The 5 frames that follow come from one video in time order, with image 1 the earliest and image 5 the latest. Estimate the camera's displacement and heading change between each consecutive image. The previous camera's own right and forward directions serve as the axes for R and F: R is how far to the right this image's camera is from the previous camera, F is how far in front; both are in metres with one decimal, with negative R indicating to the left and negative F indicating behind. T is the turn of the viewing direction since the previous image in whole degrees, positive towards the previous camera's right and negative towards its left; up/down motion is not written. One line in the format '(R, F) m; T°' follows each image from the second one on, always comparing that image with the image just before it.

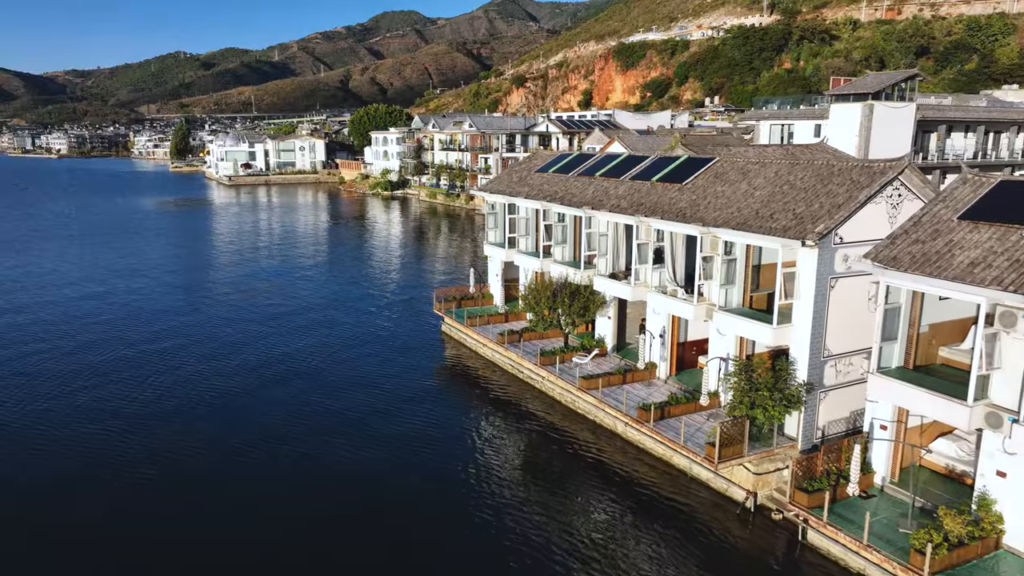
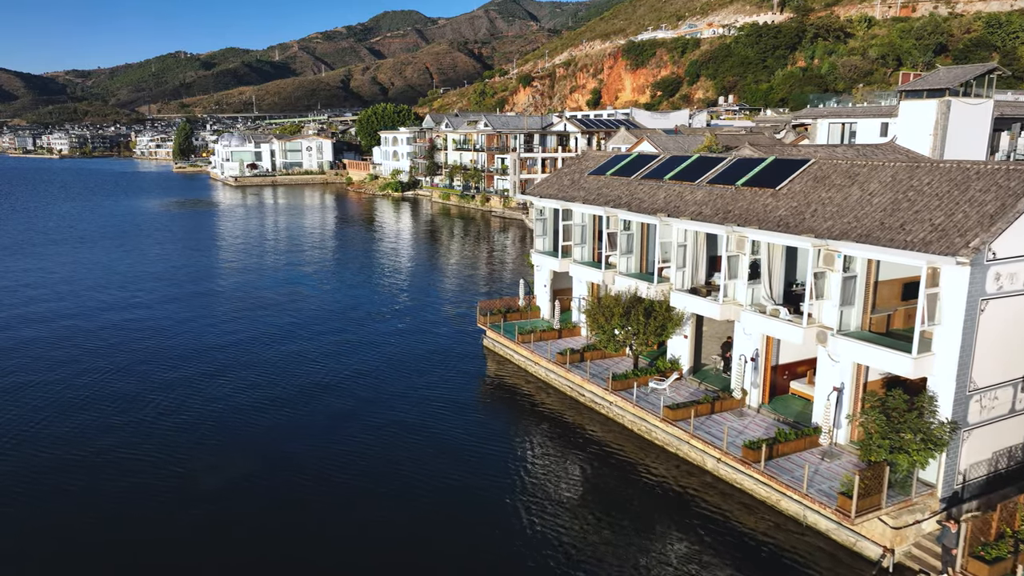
(-3.3, +2.9) m; 0°
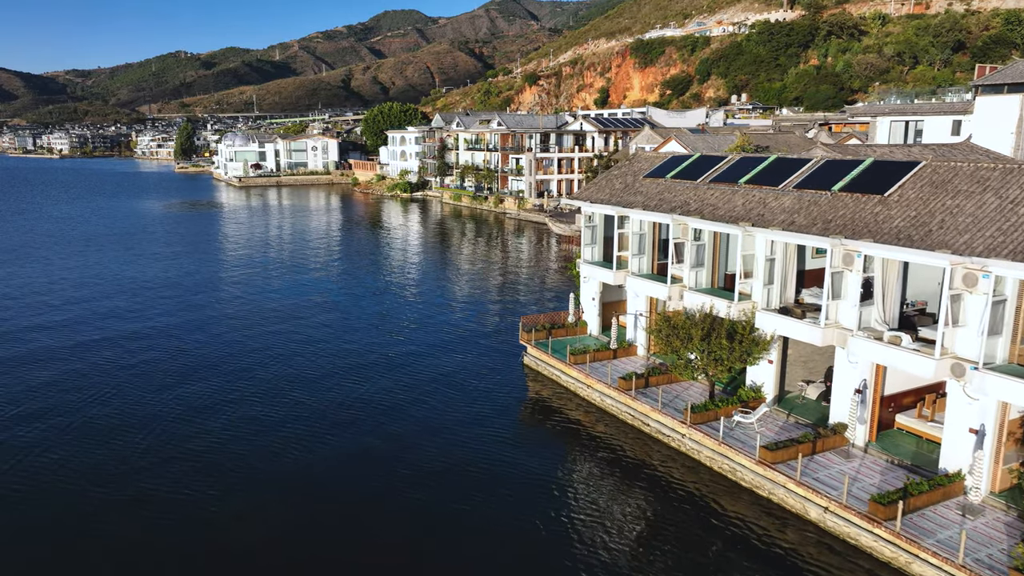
(-2.7, +3.1) m; 0°
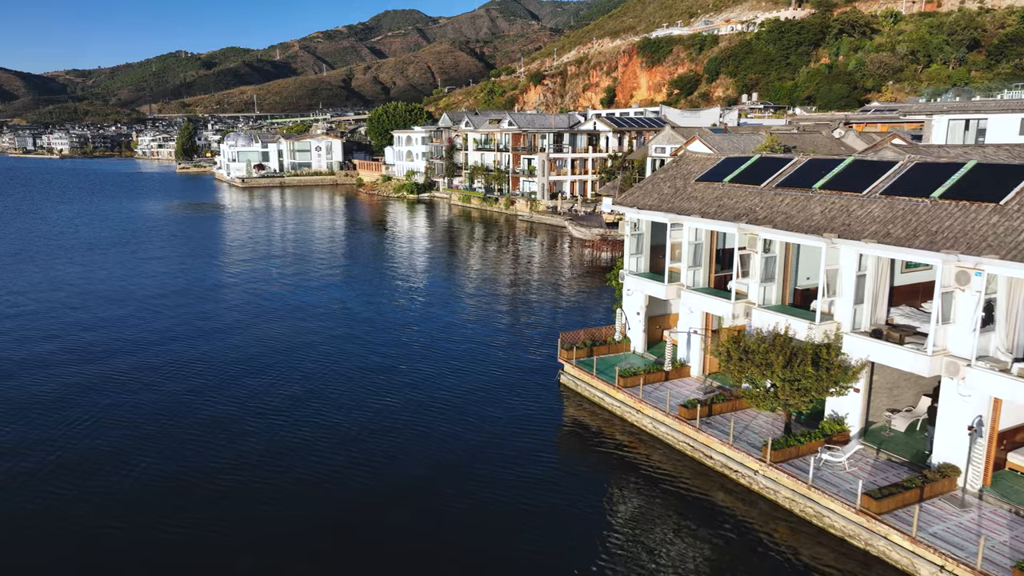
(-2.1, +2.7) m; 0°
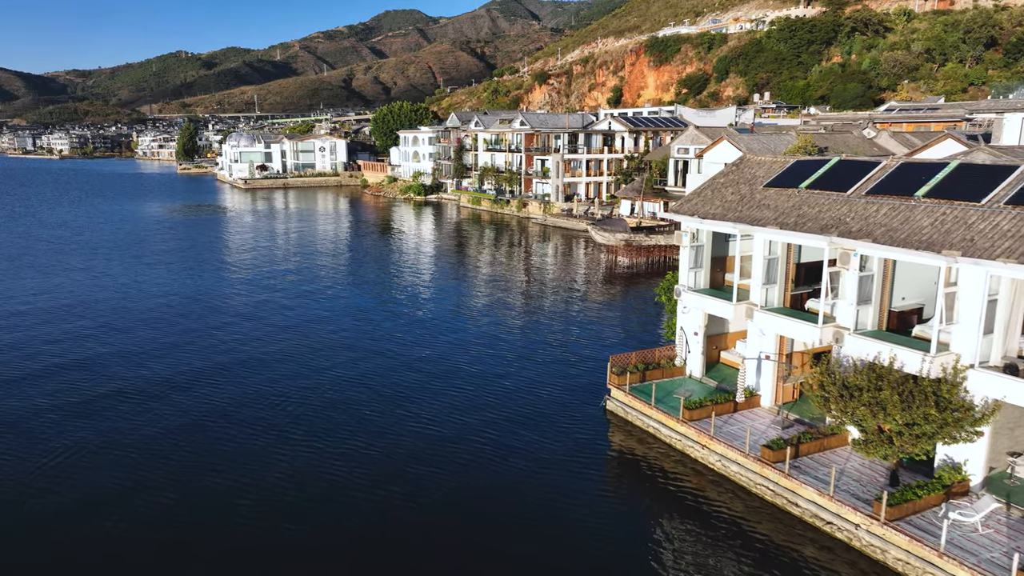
(-2.2, +3.1) m; 0°
